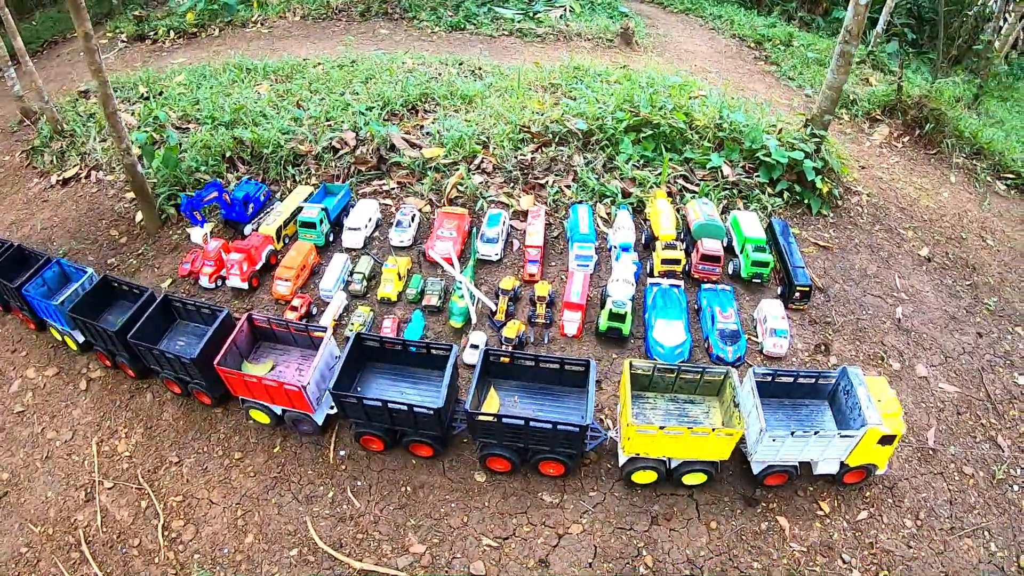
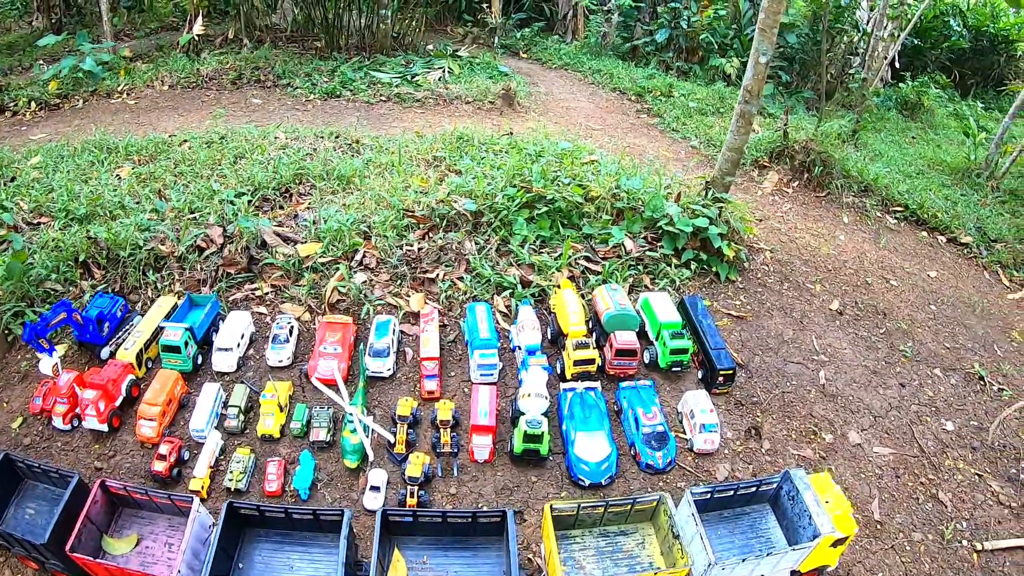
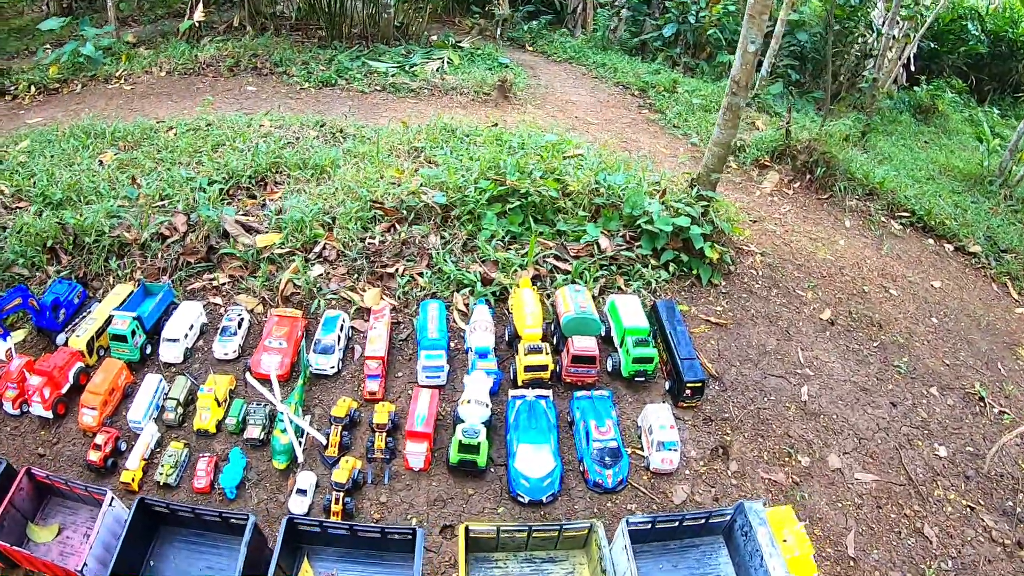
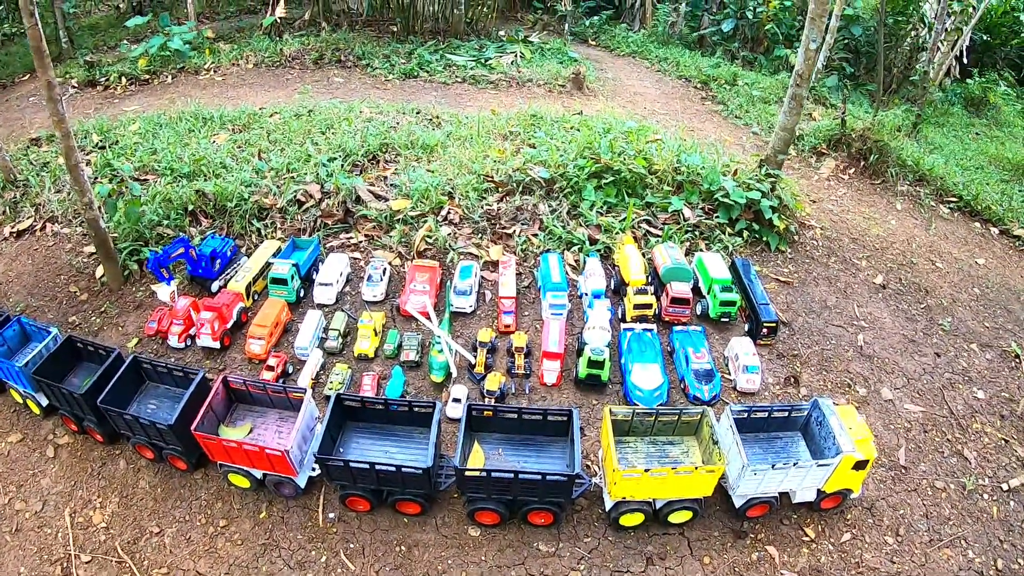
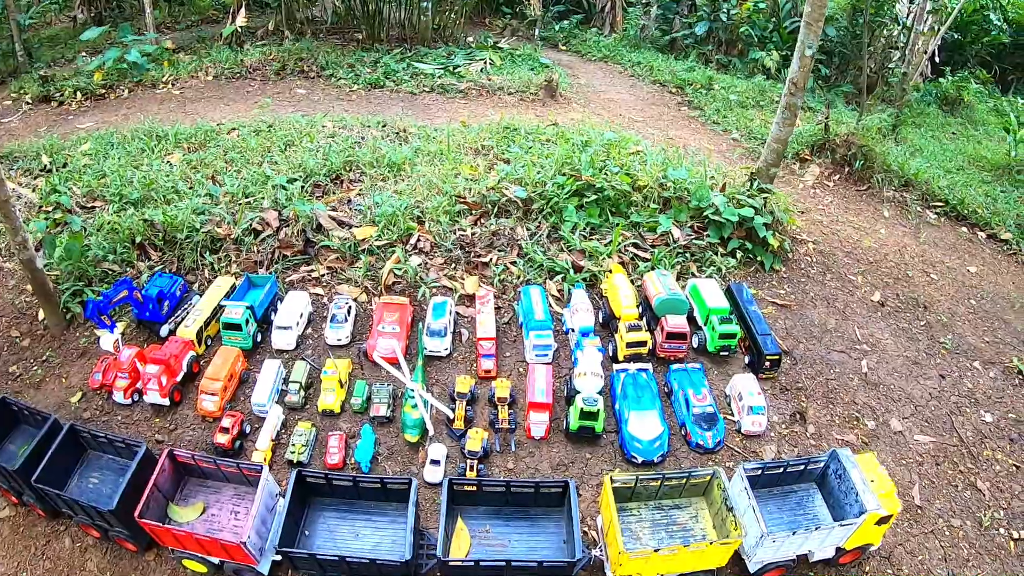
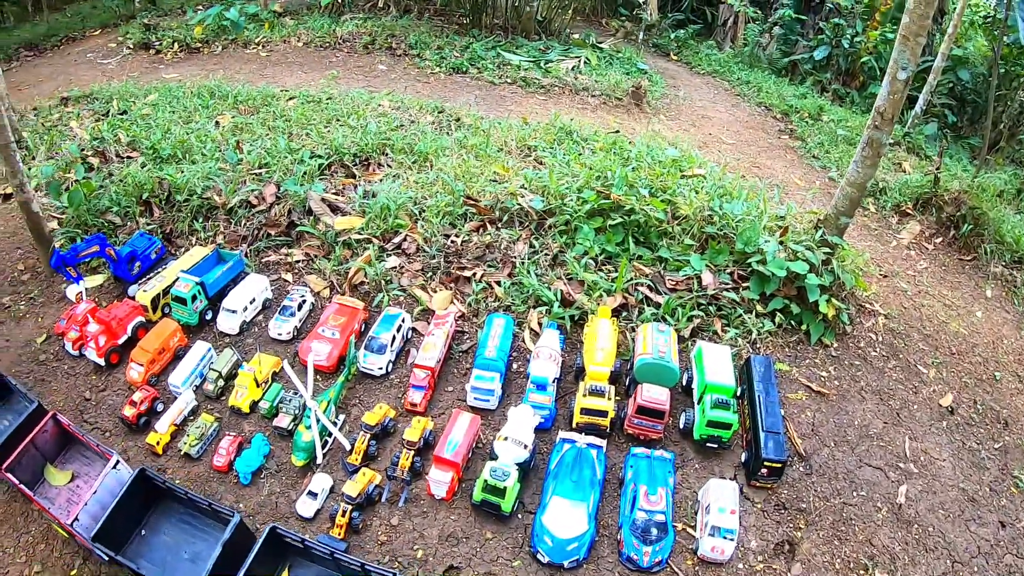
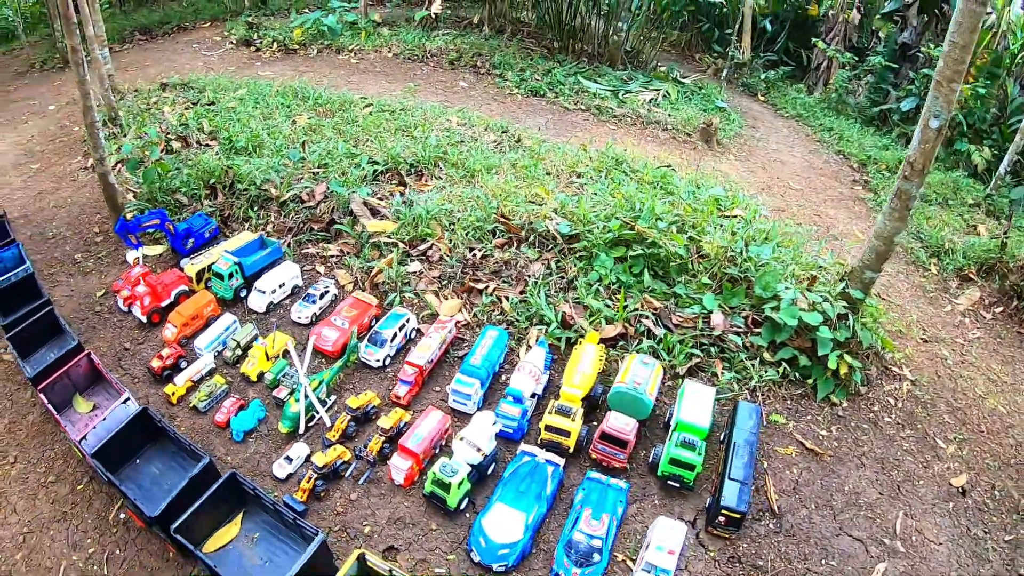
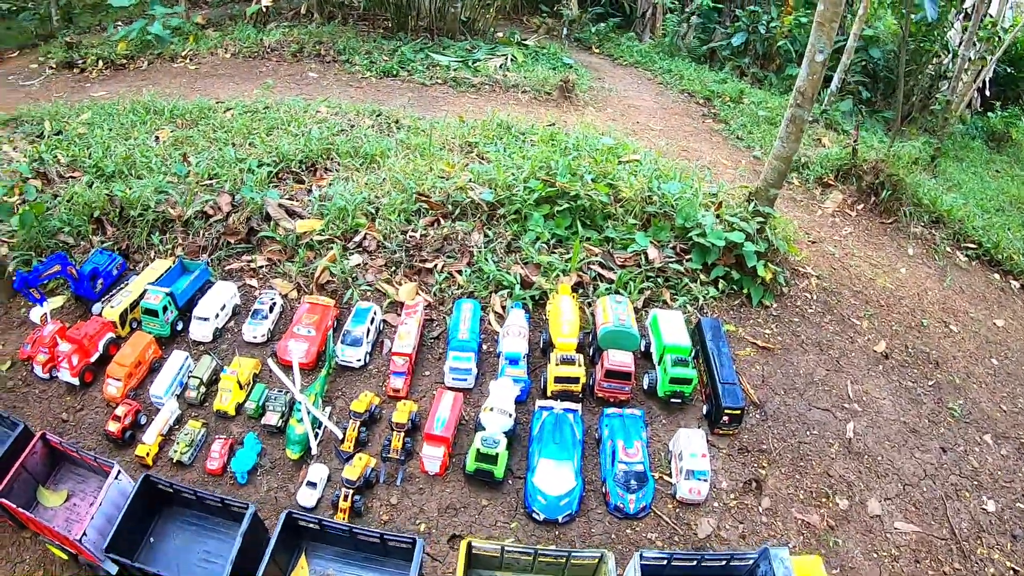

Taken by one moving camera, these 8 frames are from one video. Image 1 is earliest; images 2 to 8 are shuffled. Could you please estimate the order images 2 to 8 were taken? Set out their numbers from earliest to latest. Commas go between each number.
4, 5, 2, 3, 8, 6, 7
